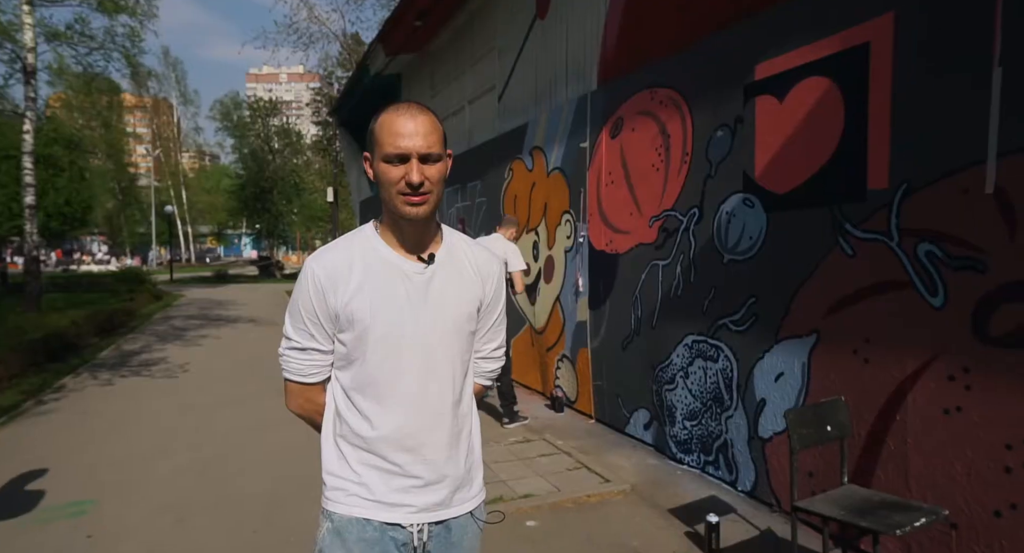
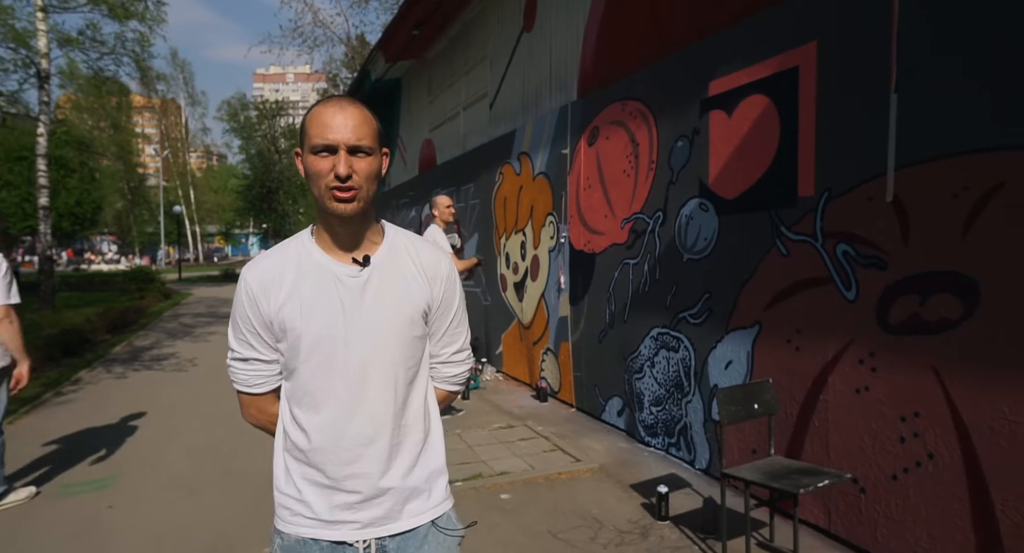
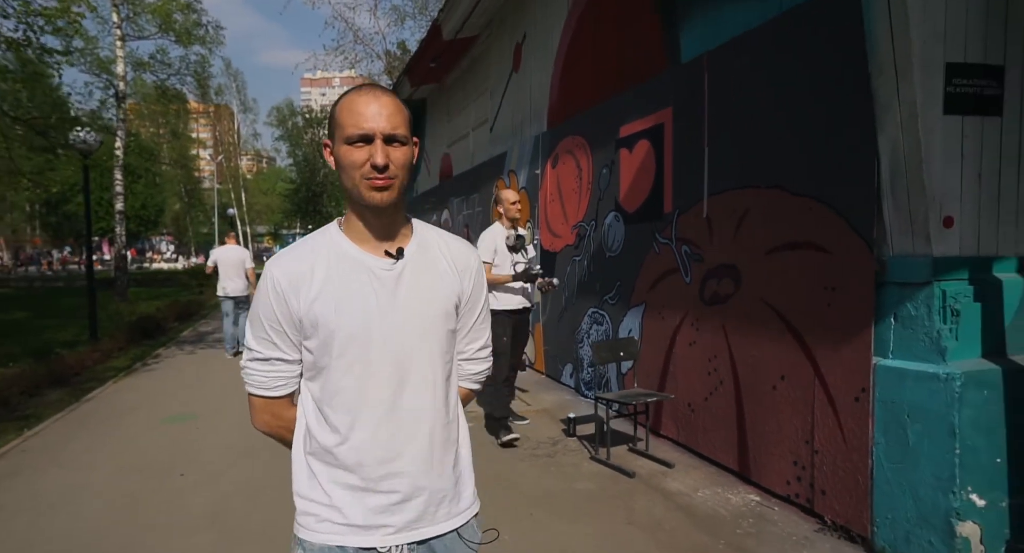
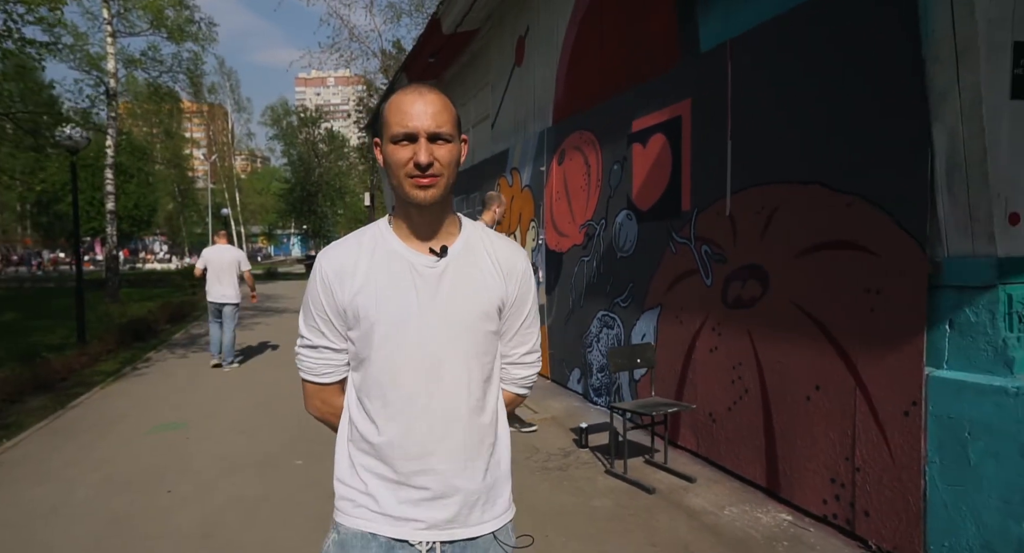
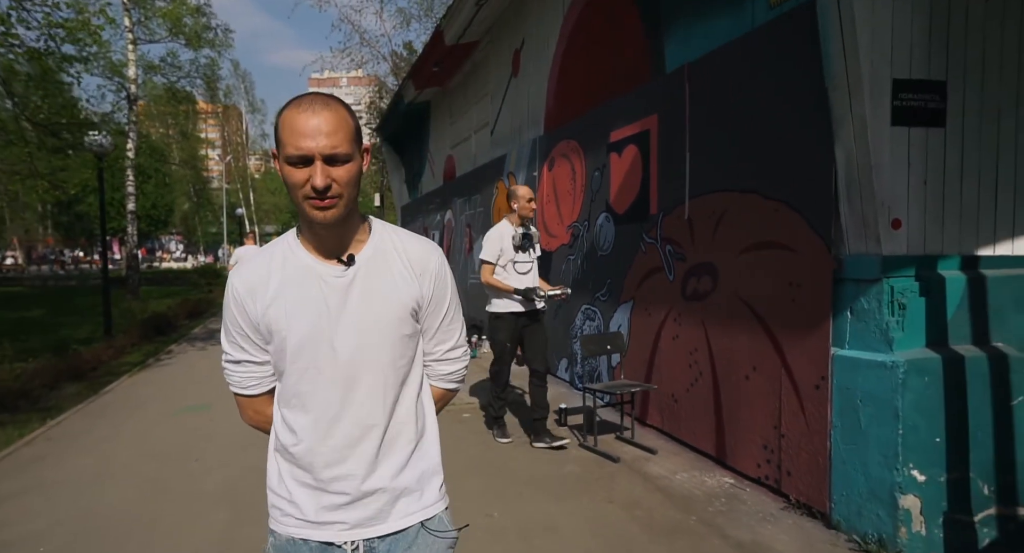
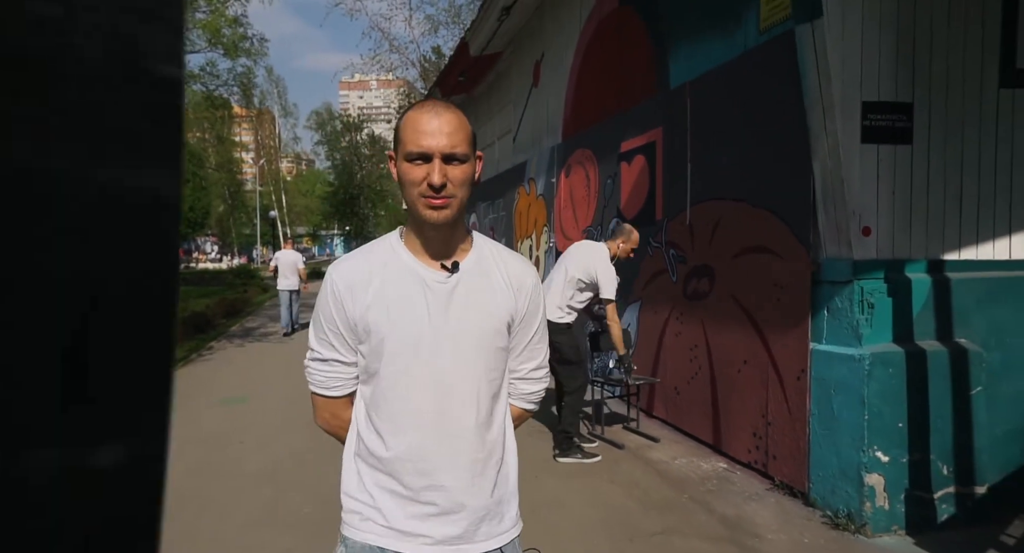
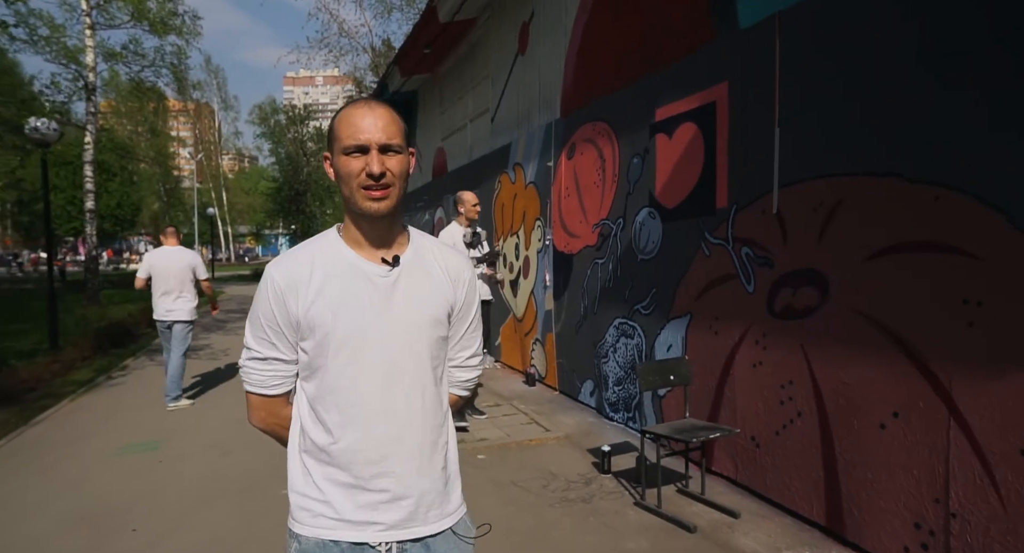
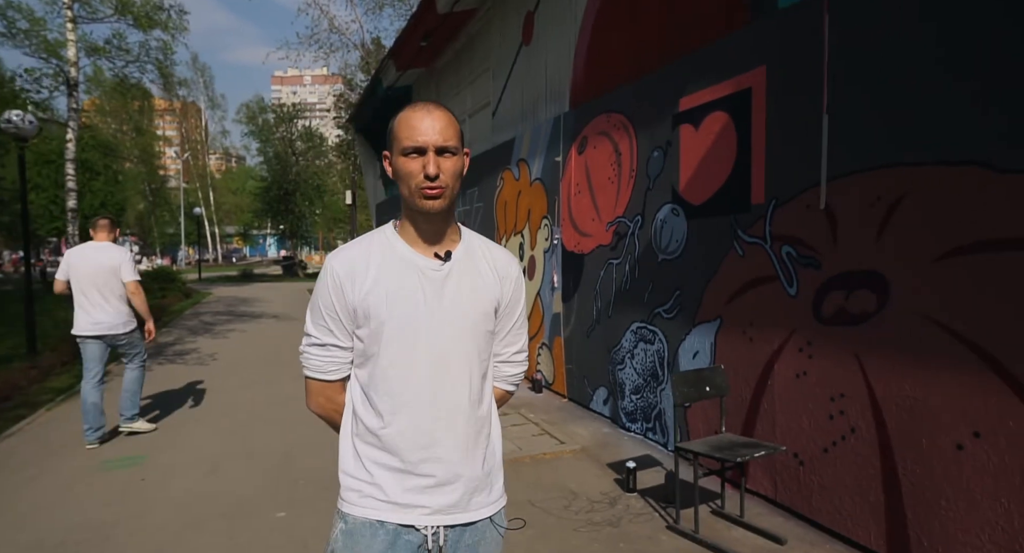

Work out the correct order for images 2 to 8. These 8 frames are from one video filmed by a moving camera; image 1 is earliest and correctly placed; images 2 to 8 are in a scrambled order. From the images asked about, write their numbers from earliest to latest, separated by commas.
2, 8, 7, 4, 3, 5, 6
